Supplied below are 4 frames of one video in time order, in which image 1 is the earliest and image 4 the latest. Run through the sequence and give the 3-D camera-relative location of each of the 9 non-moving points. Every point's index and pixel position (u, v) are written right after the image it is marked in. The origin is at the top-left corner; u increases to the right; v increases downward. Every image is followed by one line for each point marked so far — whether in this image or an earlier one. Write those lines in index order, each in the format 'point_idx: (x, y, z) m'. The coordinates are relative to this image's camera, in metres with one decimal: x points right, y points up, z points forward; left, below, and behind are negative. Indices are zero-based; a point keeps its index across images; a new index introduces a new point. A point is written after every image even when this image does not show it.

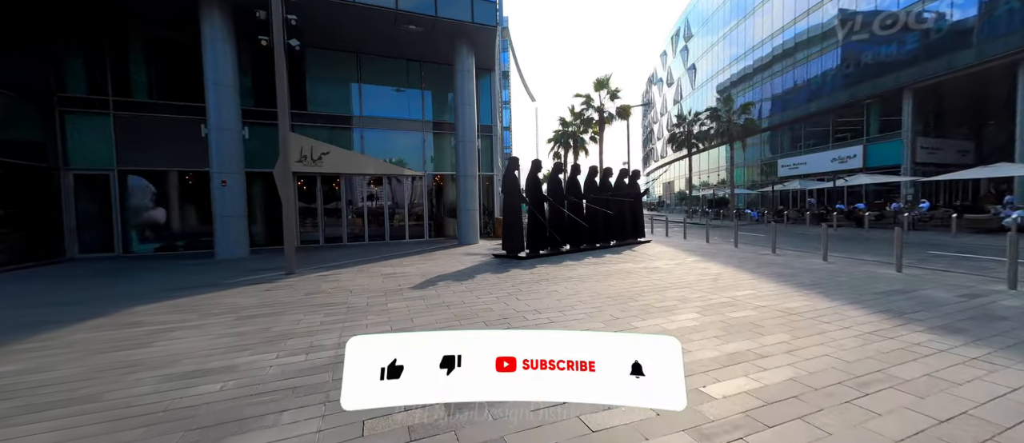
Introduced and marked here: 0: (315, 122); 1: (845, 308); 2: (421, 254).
0: (-8.5, +4.4, +15.9) m
1: (+5.0, -1.3, +5.5) m
2: (-3.1, -1.1, +12.1) m
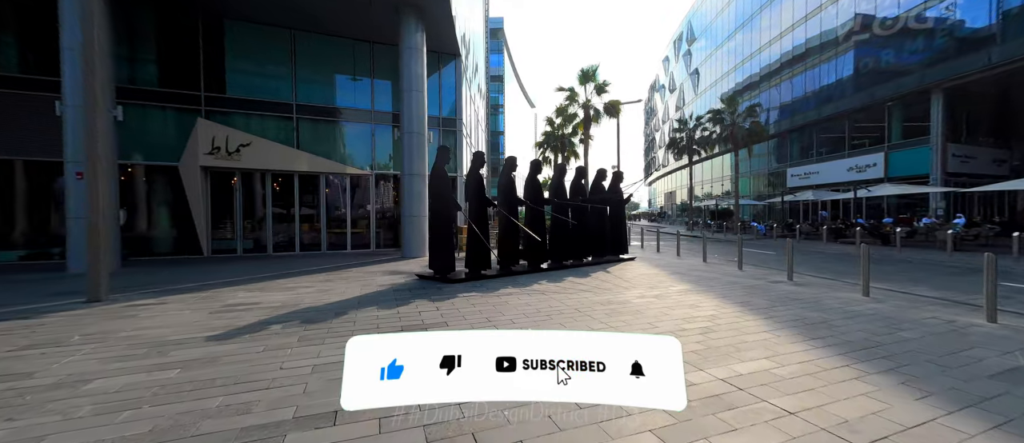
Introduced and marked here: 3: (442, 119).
0: (-10.0, +4.2, +13.4) m
1: (+3.3, -1.5, +2.7) m
2: (-4.7, -1.3, +9.4) m
3: (-3.2, +4.7, +16.5) m
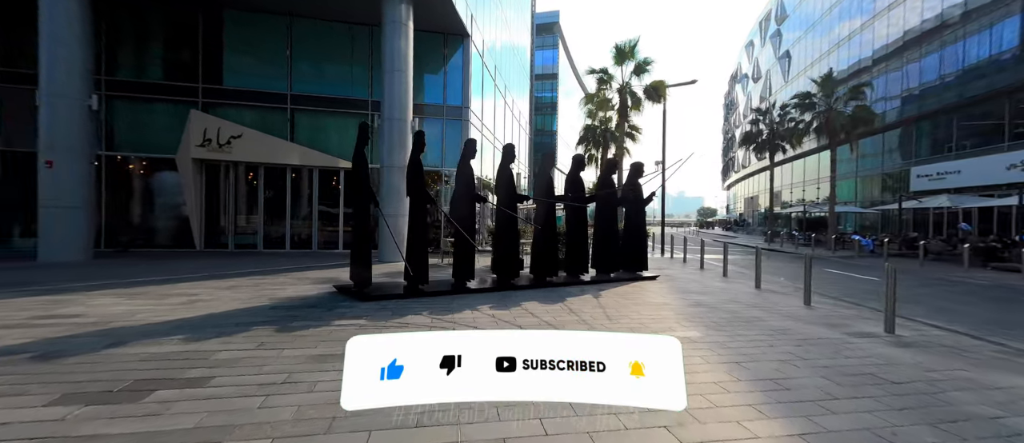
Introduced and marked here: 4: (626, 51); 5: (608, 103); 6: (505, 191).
0: (-9.9, +4.4, +13.0) m
1: (+1.0, -1.5, 0.0) m
2: (-5.6, -1.2, +8.1) m
3: (-2.6, +4.7, +14.8) m
4: (+5.1, +7.4, +15.7) m
5: (+4.9, +6.0, +18.3) m
6: (-0.2, +0.7, +7.9) m
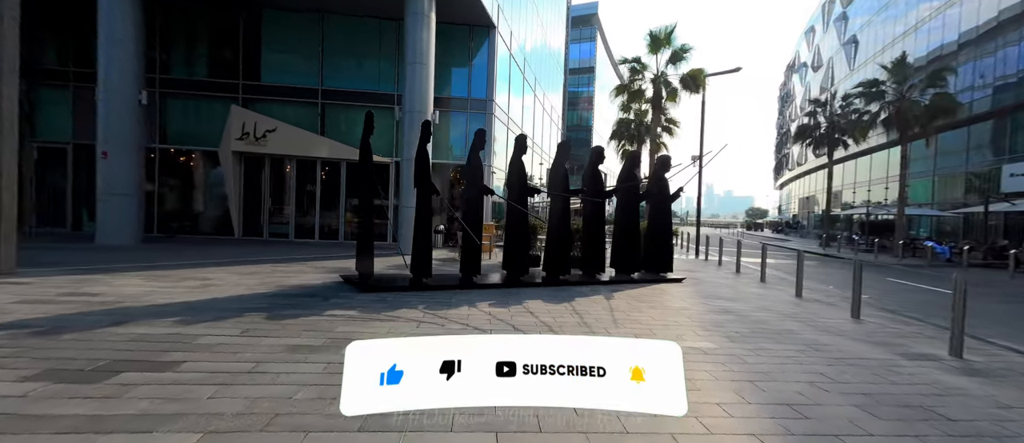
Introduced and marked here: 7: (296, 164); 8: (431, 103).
0: (-9.0, +4.7, +13.6) m
1: (+0.4, -1.5, -0.4) m
2: (-5.3, -1.0, +8.3) m
3: (-1.5, +4.9, +14.7) m
4: (+6.2, +7.4, +14.7) m
5: (+6.4, +6.0, +17.3) m
6: (+0.1, +0.8, +7.6) m
7: (-8.3, +2.2, +14.1) m
8: (-2.5, +3.7, +11.4) m
